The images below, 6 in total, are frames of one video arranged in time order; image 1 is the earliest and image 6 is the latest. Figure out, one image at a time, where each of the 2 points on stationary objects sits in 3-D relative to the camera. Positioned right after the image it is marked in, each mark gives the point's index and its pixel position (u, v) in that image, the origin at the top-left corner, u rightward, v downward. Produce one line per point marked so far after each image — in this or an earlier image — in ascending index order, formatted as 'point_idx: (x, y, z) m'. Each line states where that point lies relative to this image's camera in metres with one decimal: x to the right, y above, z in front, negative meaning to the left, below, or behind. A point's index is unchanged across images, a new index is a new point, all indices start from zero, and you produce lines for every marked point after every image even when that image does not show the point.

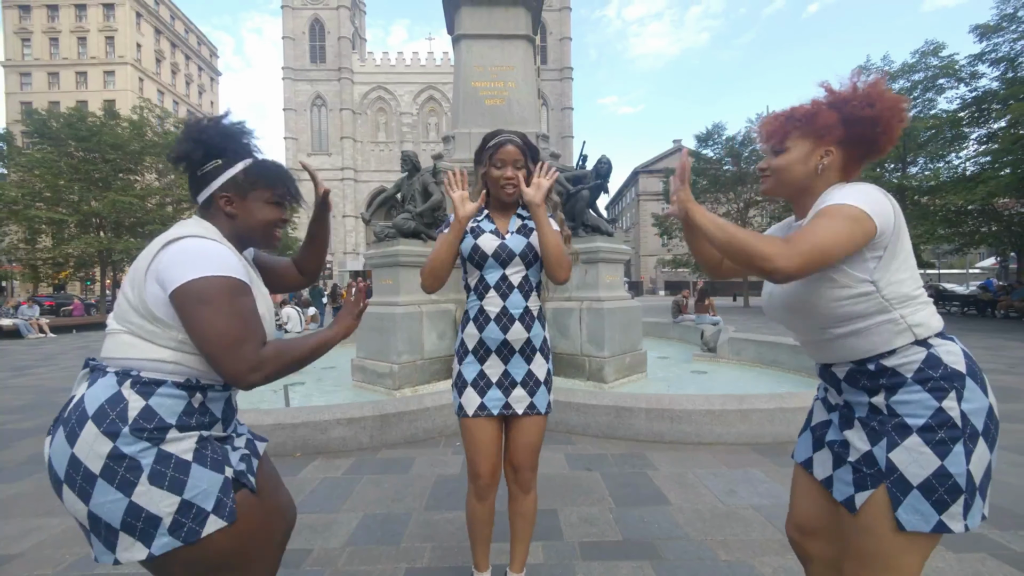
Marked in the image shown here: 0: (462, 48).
0: (-0.9, +4.1, +7.7) m
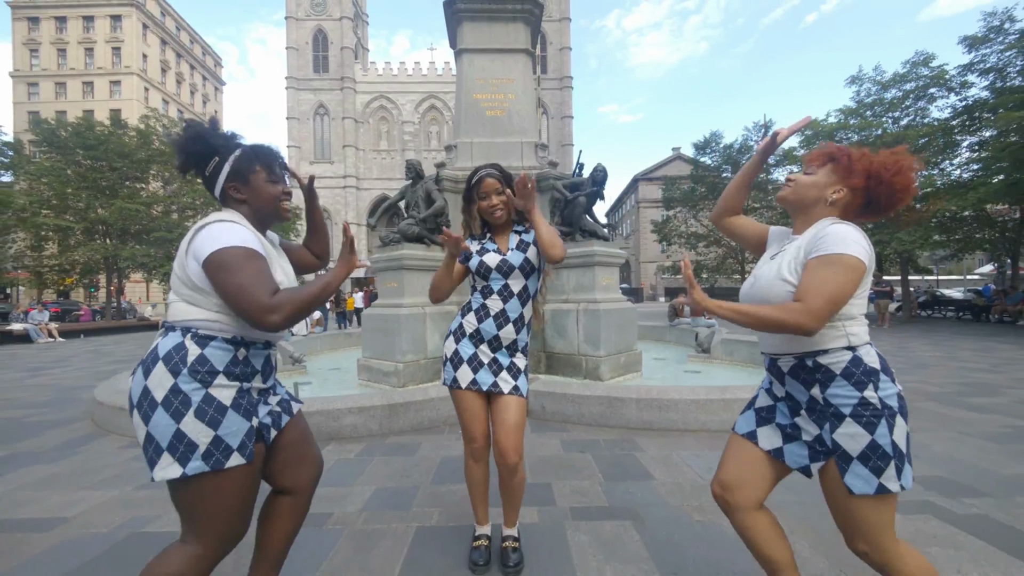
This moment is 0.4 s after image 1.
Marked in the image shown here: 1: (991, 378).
0: (-0.9, +4.1, +8.1) m
1: (+6.7, -1.2, +6.3) m
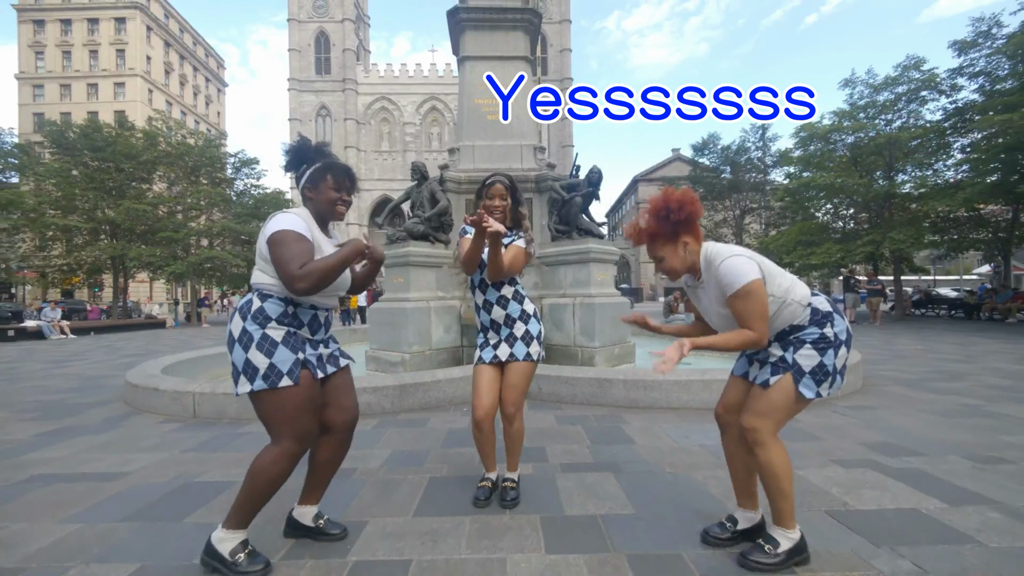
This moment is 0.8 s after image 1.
0: (-0.9, +4.1, +8.5) m
1: (+6.7, -1.2, +6.7) m
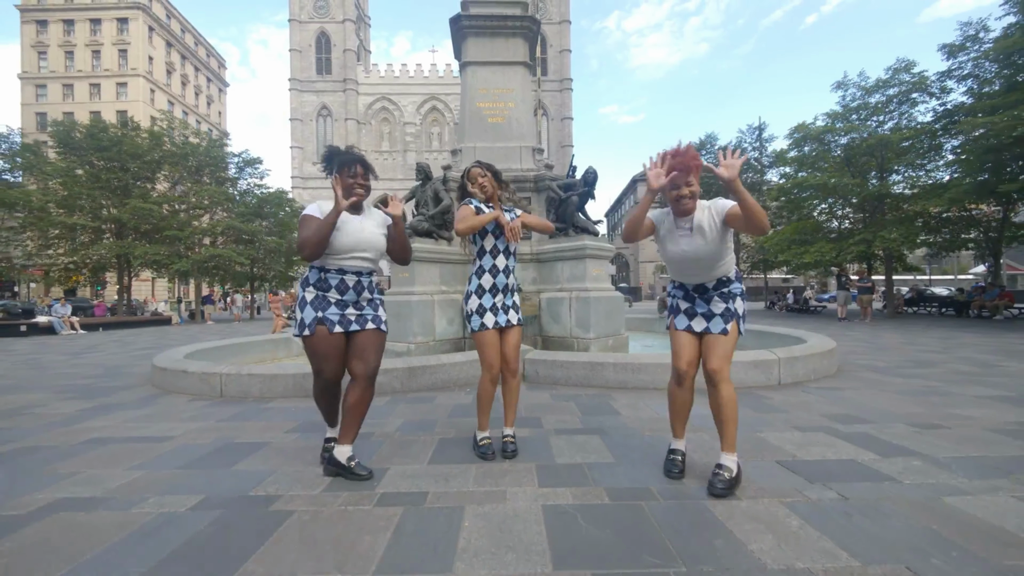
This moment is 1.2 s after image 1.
0: (-0.9, +4.2, +8.9) m
1: (+6.7, -1.1, +7.1) m
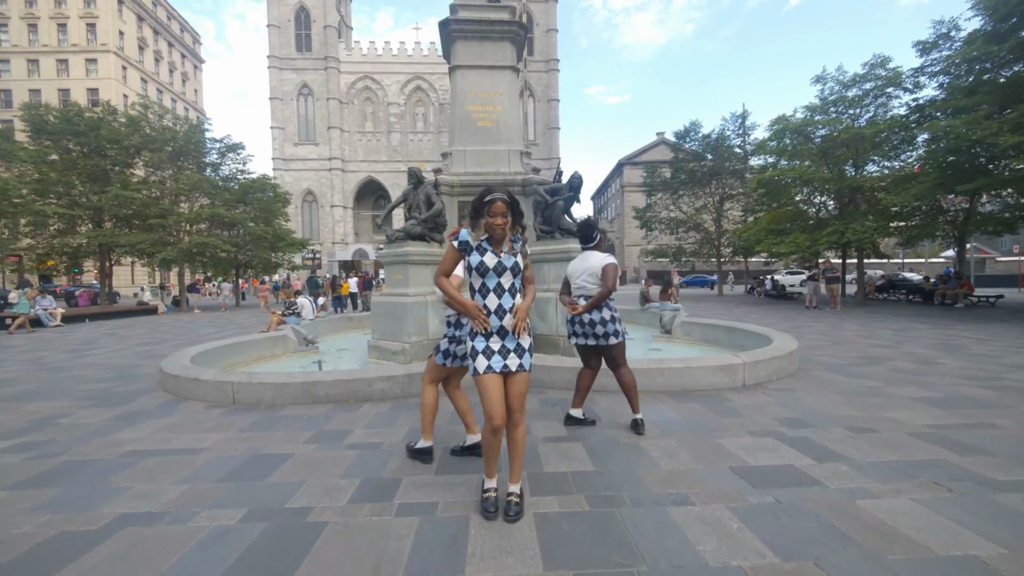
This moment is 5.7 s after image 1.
0: (-1.1, +4.3, +9.1) m
1: (+6.5, -1.1, +7.7) m
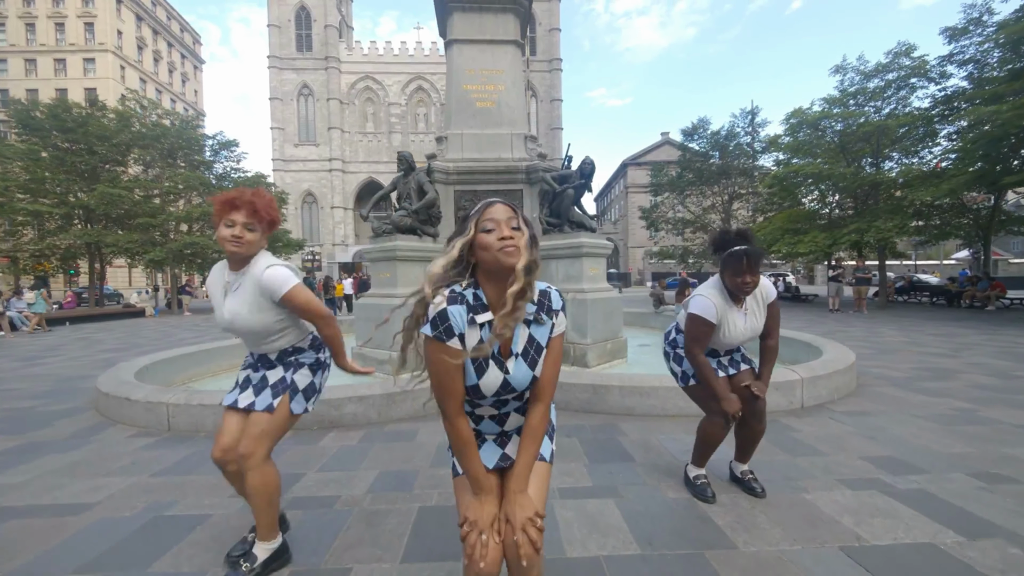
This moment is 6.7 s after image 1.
0: (-1.0, +4.3, +8.1) m
1: (+6.5, -1.1, +6.7) m
